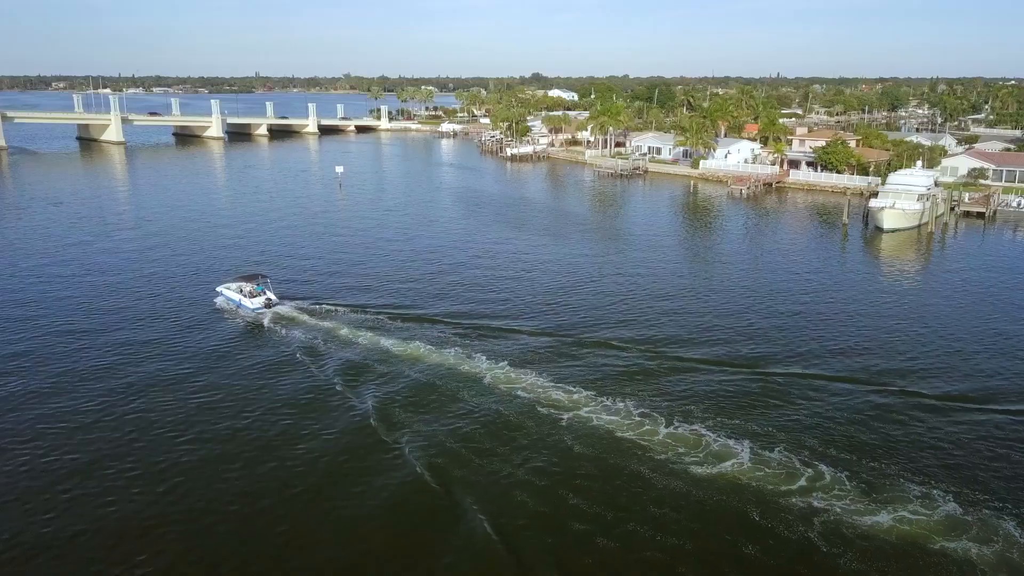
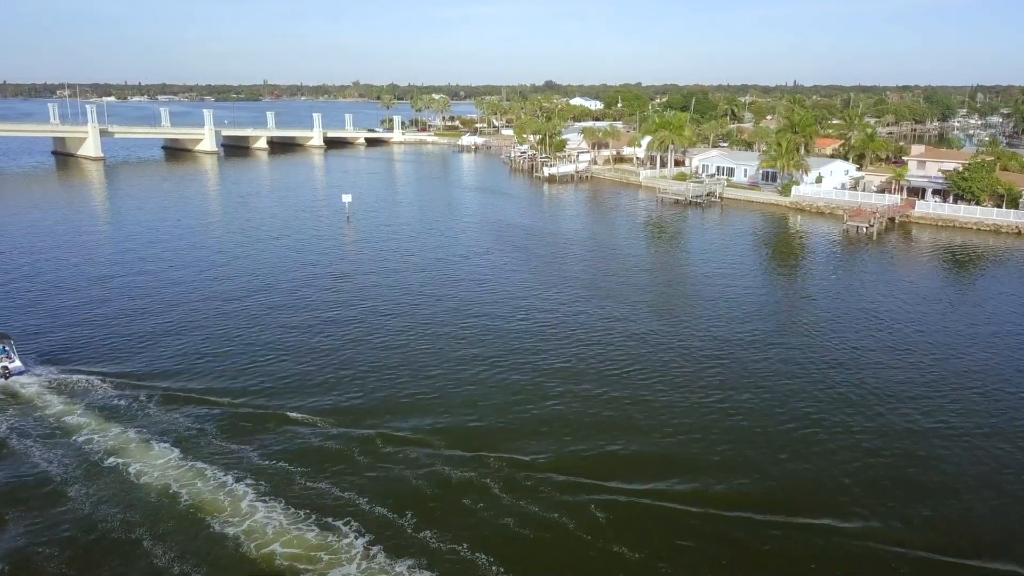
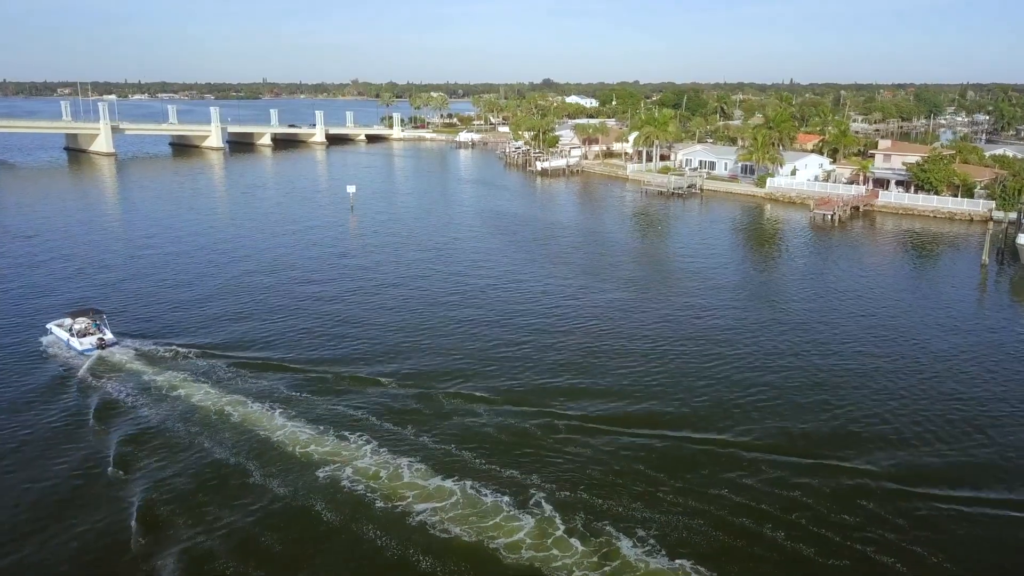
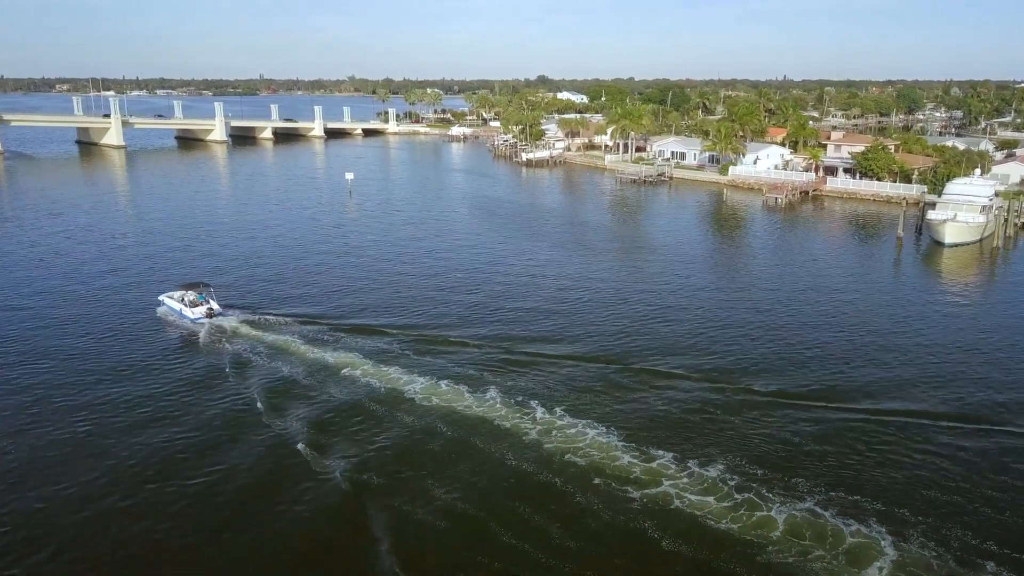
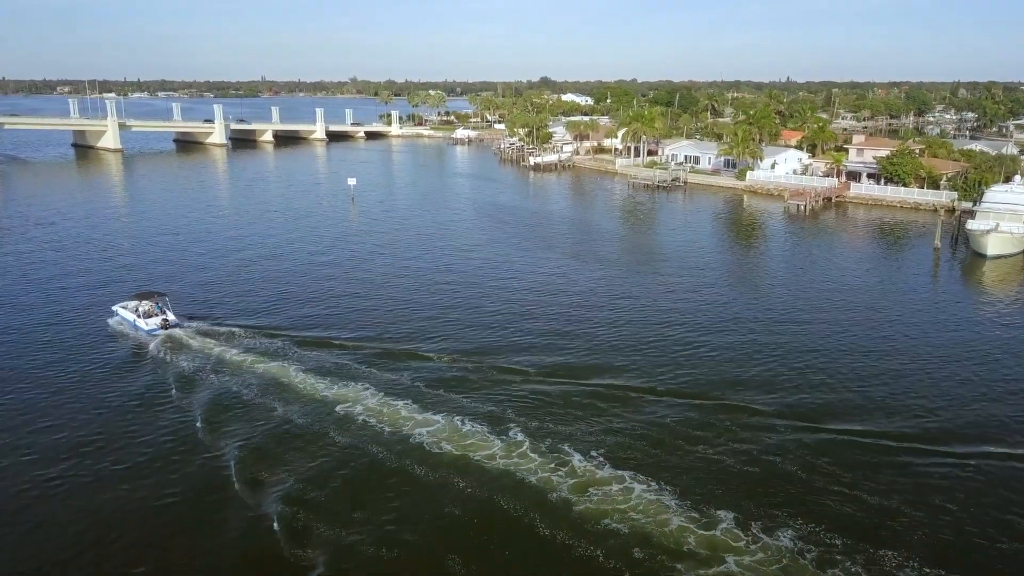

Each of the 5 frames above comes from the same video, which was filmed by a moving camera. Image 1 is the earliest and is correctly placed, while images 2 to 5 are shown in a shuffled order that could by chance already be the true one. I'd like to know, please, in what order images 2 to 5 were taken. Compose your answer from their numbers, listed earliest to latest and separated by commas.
4, 5, 3, 2
